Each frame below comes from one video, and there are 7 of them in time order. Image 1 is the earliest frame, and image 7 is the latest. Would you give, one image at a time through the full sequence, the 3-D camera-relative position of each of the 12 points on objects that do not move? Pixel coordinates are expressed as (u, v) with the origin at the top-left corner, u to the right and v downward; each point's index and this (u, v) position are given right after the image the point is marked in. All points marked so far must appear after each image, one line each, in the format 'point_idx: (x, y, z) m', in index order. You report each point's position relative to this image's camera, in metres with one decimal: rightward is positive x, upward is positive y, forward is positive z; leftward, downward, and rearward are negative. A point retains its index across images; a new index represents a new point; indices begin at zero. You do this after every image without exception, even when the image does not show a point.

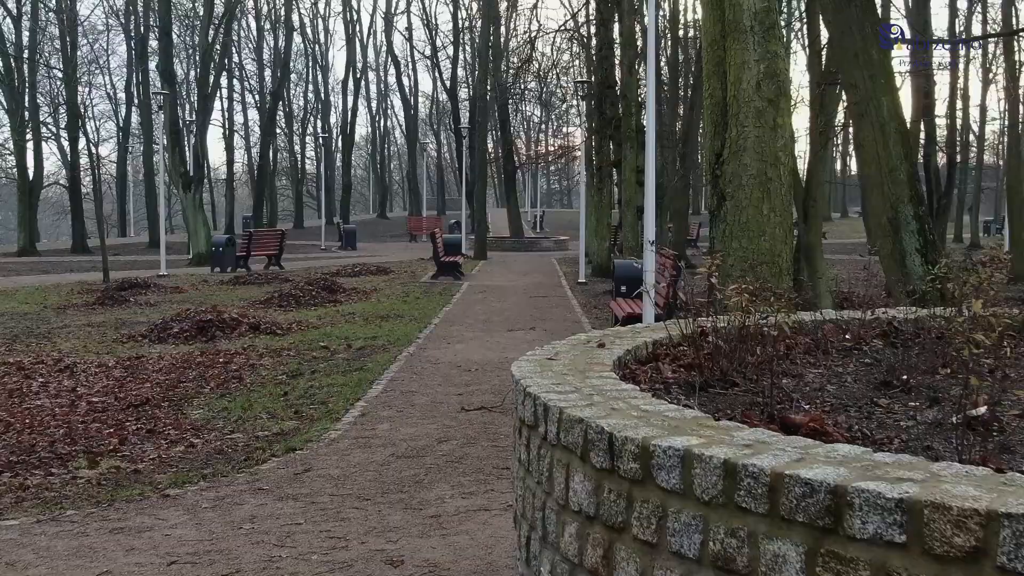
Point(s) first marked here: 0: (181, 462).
0: (-2.3, -1.2, +6.1) m
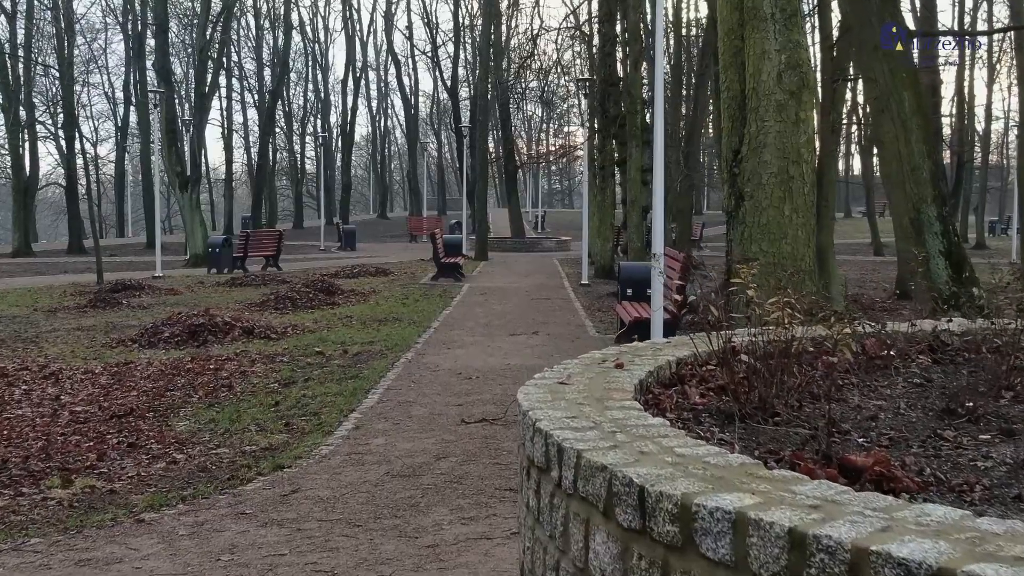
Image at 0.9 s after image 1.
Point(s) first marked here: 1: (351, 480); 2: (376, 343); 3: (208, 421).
0: (-2.3, -1.3, +5.7) m
1: (-1.0, -1.2, +5.4) m
2: (-1.7, -0.7, +11.2) m
3: (-2.6, -1.1, +7.5) m
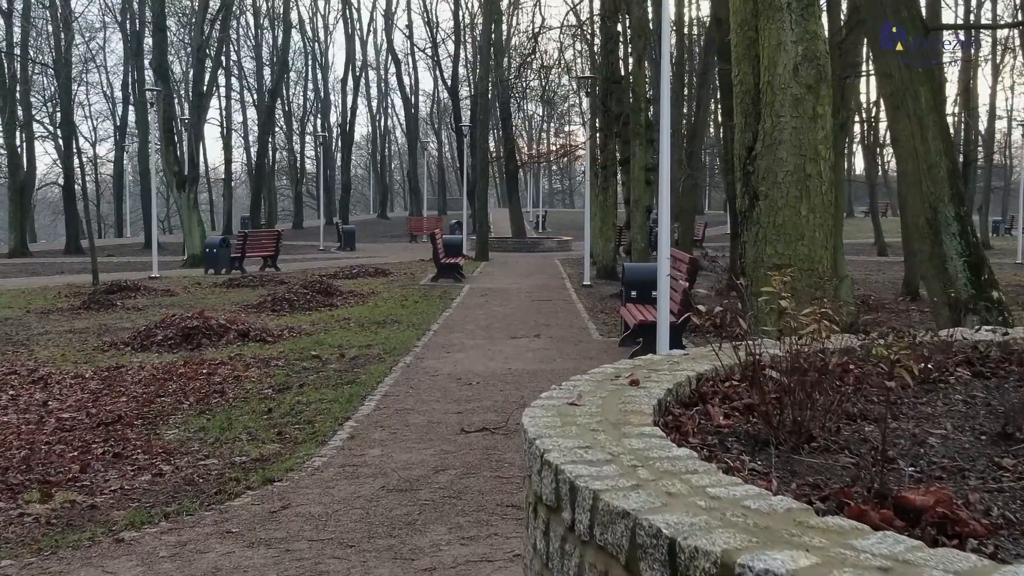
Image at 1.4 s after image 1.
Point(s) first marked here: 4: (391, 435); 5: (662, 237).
0: (-2.3, -1.3, +5.4) m
1: (-1.0, -1.2, +5.1) m
2: (-1.7, -0.7, +10.9) m
3: (-2.6, -1.2, +7.2) m
4: (-0.9, -1.1, +6.5) m
5: (+1.5, +0.5, +8.6) m
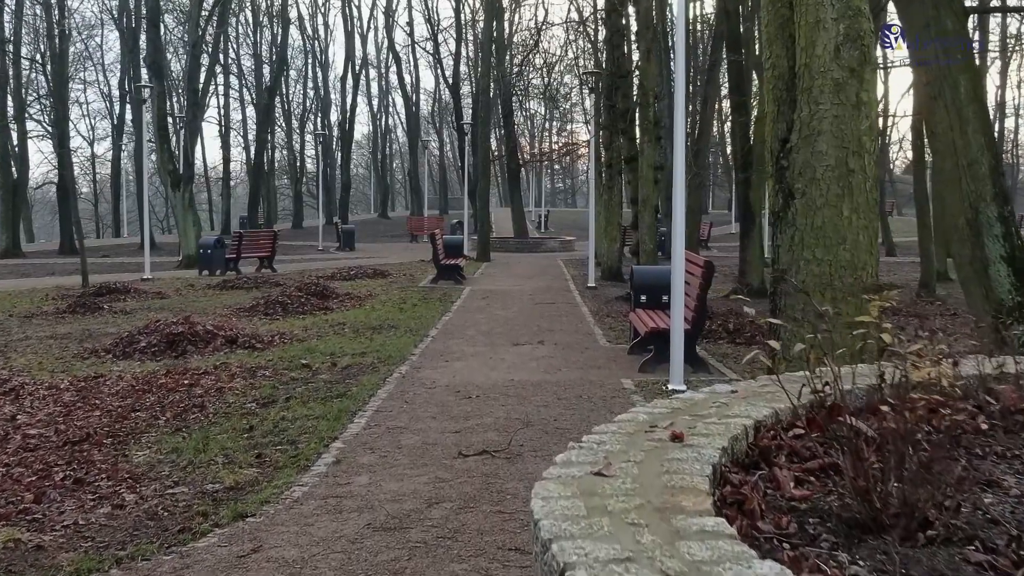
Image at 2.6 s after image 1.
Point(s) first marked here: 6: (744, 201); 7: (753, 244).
0: (-2.3, -1.3, +4.8) m
1: (-1.0, -1.3, +4.5) m
2: (-1.7, -0.8, +10.3) m
3: (-2.5, -1.2, +6.6) m
4: (-0.9, -1.1, +5.8) m
5: (+1.5, +0.5, +8.0) m
6: (+4.5, +1.7, +16.9) m
7: (+4.6, +0.8, +17.0) m
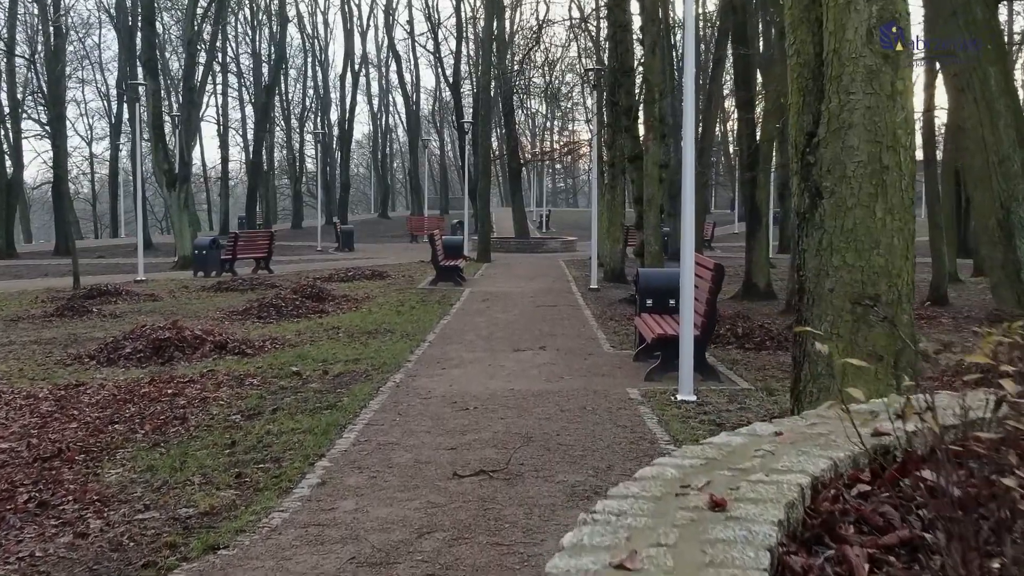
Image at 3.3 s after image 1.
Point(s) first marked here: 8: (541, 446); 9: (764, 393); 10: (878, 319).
0: (-2.3, -1.4, +4.4) m
1: (-1.0, -1.3, +4.1) m
2: (-1.7, -0.8, +9.9) m
3: (-2.6, -1.3, +6.1) m
4: (-0.9, -1.2, +5.4) m
5: (+1.5, +0.4, +7.6) m
6: (+4.5, +1.6, +16.4) m
7: (+4.7, +0.8, +16.5) m
8: (+0.2, -1.1, +6.1) m
9: (+2.3, -1.0, +8.1) m
10: (+1.8, -0.1, +4.2) m
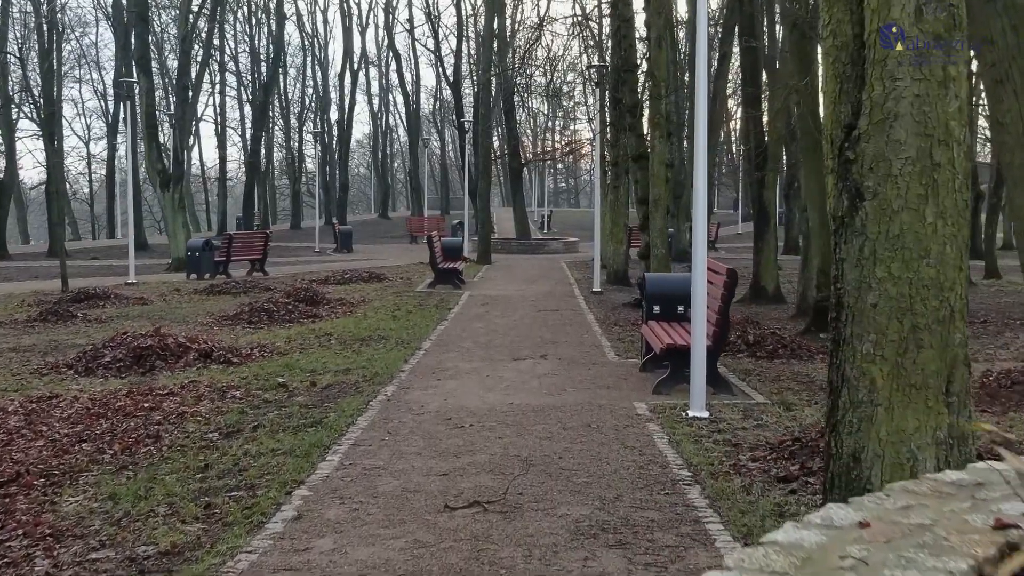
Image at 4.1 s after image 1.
0: (-2.3, -1.4, +3.8) m
1: (-1.0, -1.4, +3.5) m
2: (-1.7, -0.9, +9.3) m
3: (-2.6, -1.3, +5.6) m
4: (-0.9, -1.2, +4.9) m
5: (+1.5, +0.4, +7.0) m
6: (+4.5, +1.6, +15.9) m
7: (+4.7, +0.7, +16.0) m
8: (+0.2, -1.2, +5.6) m
9: (+2.3, -1.0, +7.5) m
10: (+1.7, -0.2, +3.7) m
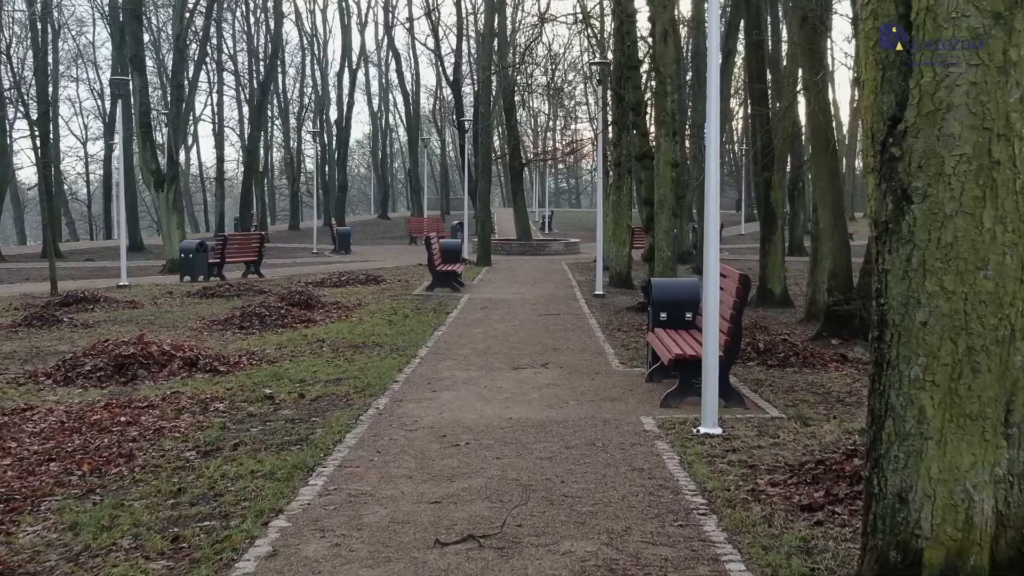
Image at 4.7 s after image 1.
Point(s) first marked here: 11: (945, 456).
0: (-2.3, -1.5, +3.4) m
1: (-1.0, -1.4, +3.0) m
2: (-1.7, -0.9, +8.9) m
3: (-2.6, -1.4, +5.1) m
4: (-0.9, -1.3, +4.4) m
5: (+1.5, +0.3, +6.5) m
6: (+4.5, +1.5, +15.4) m
7: (+4.7, +0.7, +15.5) m
8: (+0.2, -1.2, +5.1) m
9: (+2.3, -1.1, +7.0) m
10: (+1.7, -0.3, +3.2) m
11: (+1.6, -0.6, +3.3) m
